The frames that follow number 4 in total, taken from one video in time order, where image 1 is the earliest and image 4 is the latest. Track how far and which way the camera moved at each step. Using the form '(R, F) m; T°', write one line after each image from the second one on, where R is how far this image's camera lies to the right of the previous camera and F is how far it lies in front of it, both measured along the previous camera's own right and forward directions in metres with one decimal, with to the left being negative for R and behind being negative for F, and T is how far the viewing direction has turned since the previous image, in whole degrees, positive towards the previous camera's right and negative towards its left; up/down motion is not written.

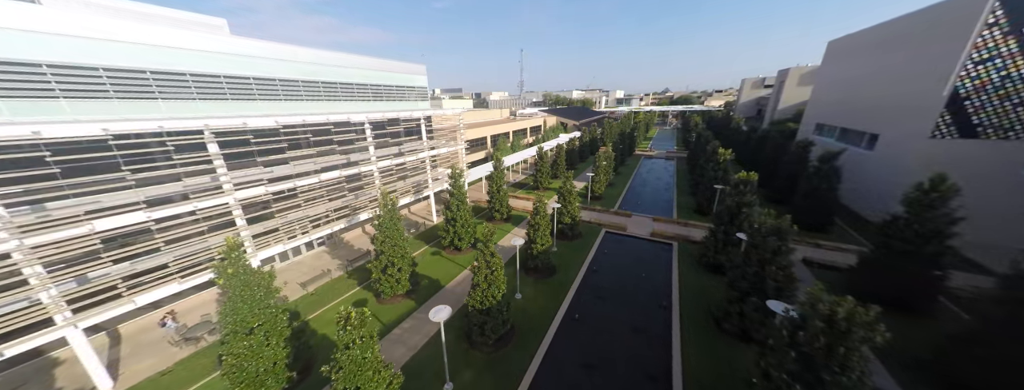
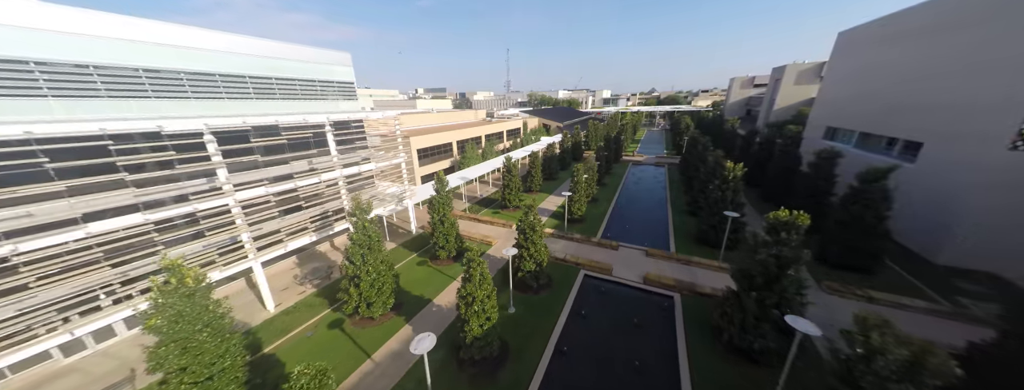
(+2.0, +4.6) m; +2°
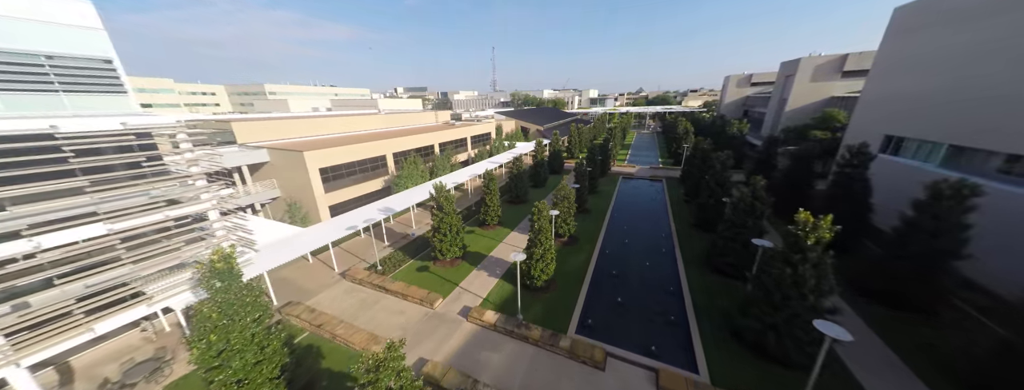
(+2.8, +7.2) m; +2°
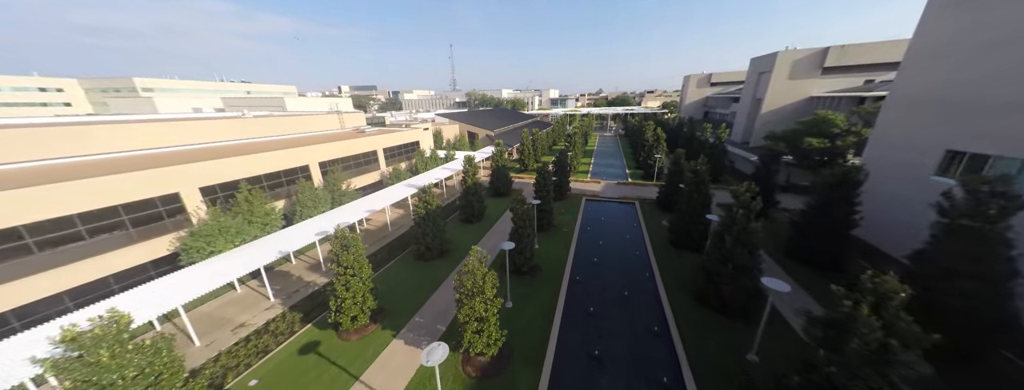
(+3.3, +8.0) m; +7°
